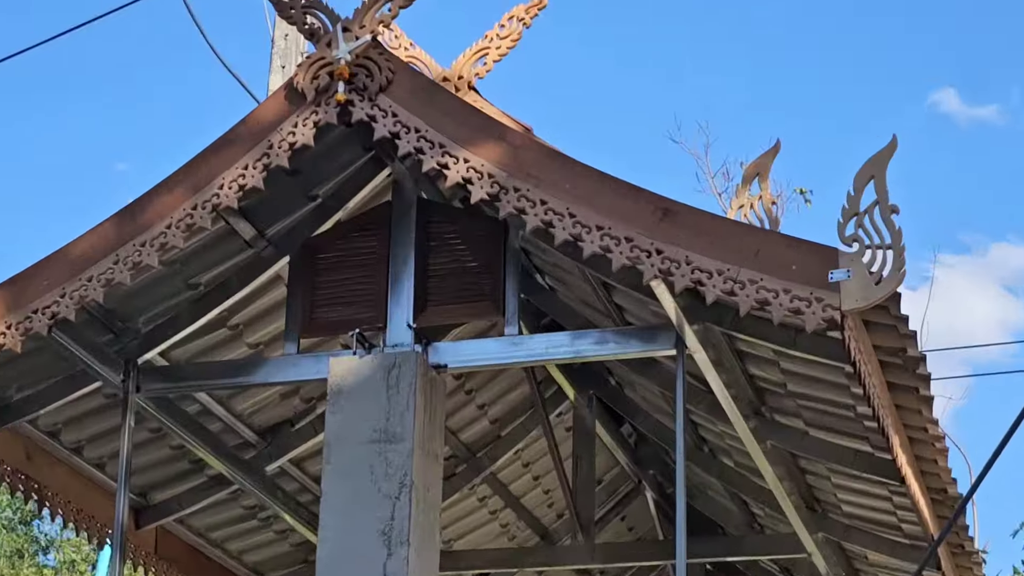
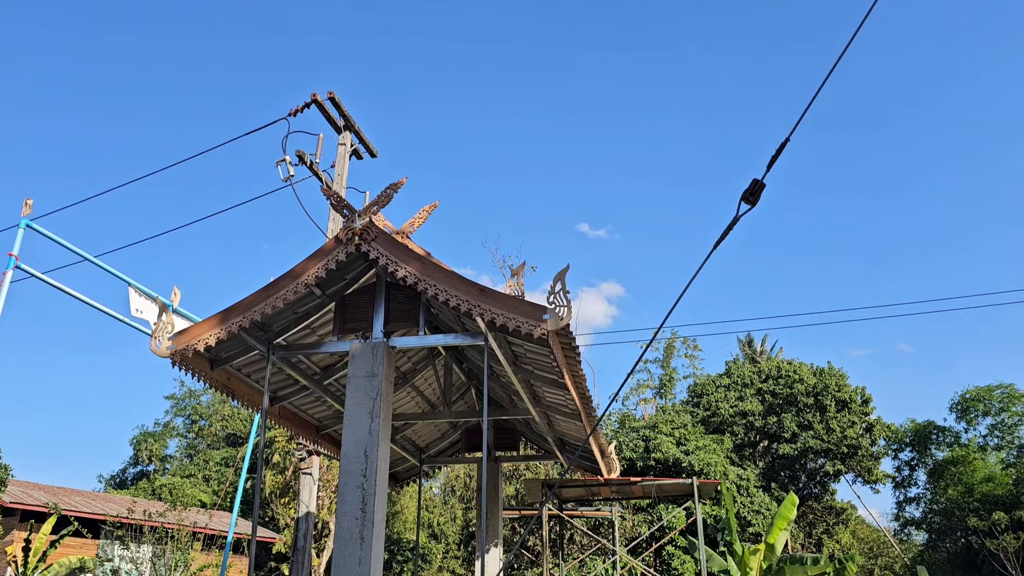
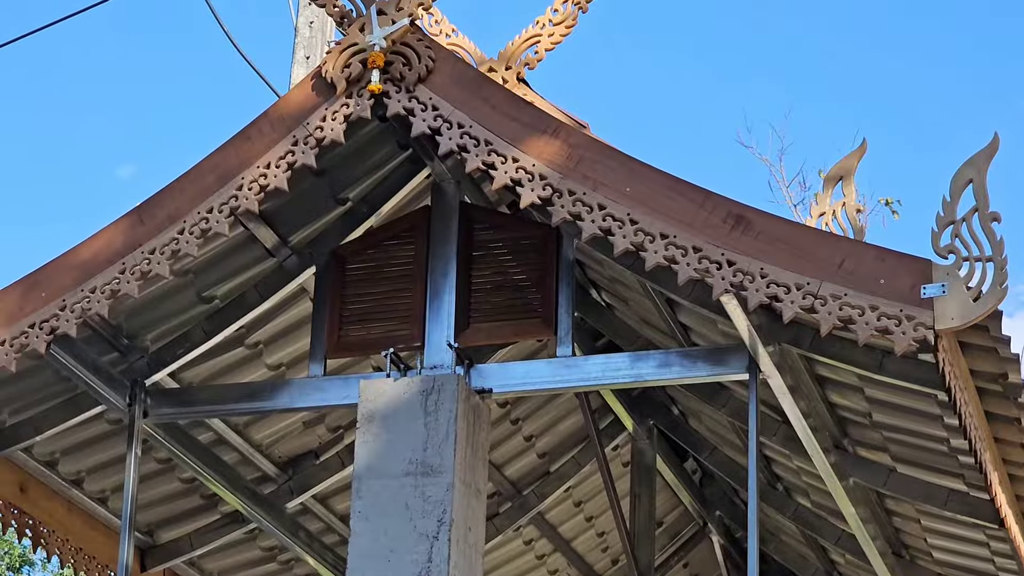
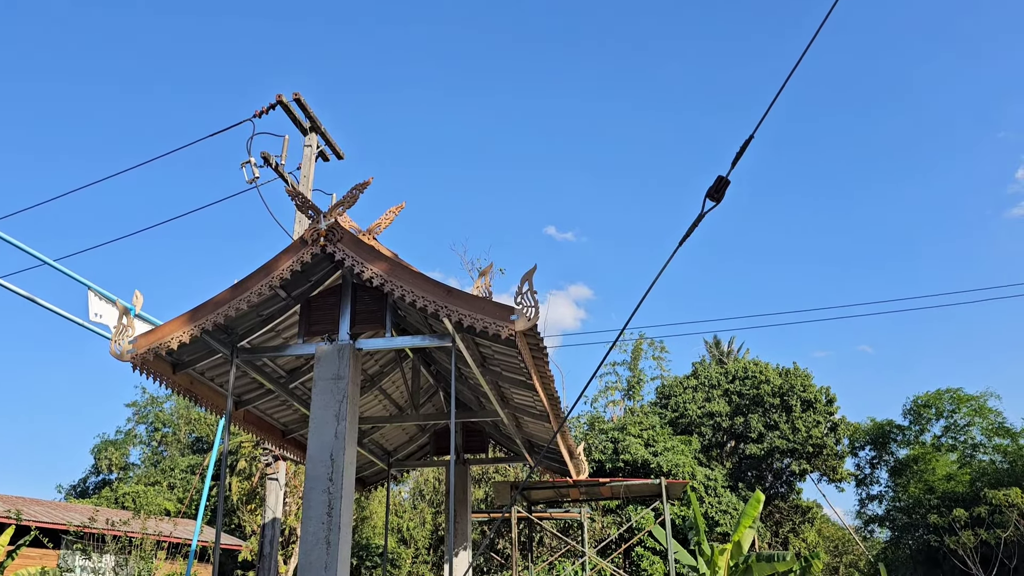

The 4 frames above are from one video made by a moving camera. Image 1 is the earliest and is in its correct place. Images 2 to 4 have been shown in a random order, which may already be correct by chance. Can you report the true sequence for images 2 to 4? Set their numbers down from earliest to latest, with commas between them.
3, 2, 4
